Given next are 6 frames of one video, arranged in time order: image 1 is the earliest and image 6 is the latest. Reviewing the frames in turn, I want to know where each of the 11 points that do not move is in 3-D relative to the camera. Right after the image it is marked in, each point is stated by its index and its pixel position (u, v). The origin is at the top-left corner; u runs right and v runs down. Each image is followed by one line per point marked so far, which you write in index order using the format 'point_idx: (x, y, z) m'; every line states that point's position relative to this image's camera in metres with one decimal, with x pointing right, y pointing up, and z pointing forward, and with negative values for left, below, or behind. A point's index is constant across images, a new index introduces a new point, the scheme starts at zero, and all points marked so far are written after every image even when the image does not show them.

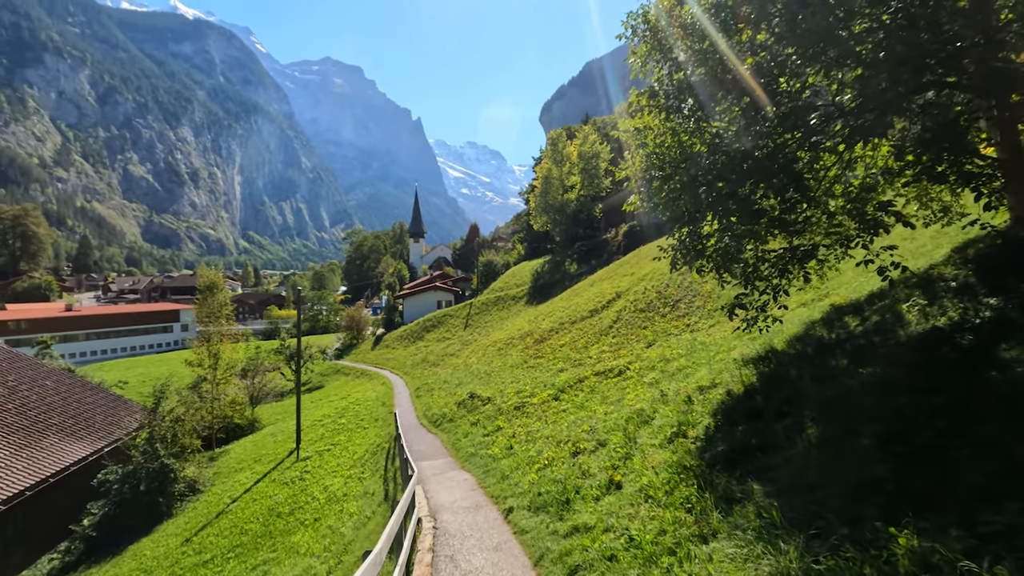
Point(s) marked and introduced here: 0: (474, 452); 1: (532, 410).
0: (-1.1, -4.8, +15.6) m
1: (+0.7, -4.1, +18.2) m
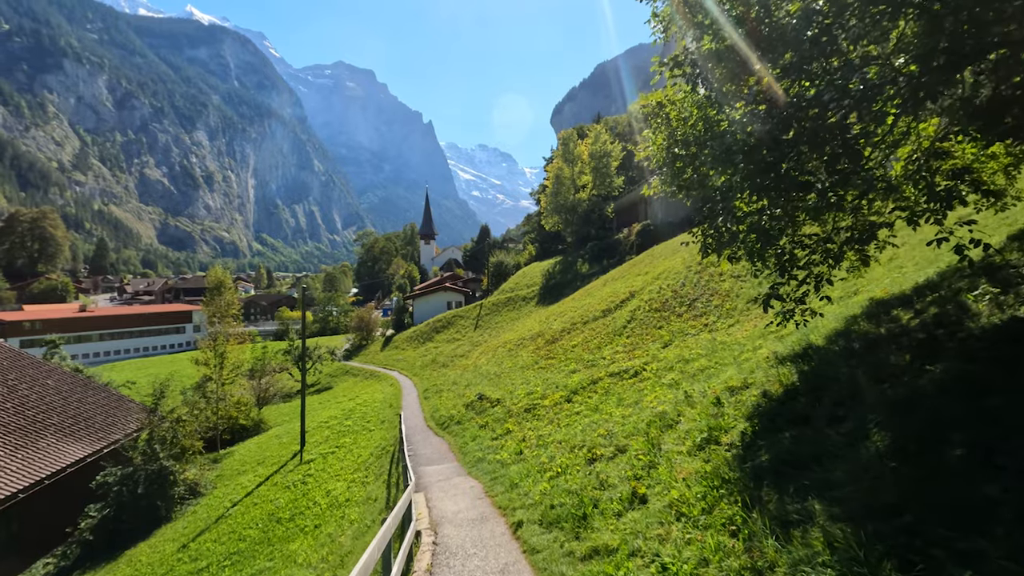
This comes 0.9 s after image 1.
0: (-0.8, -4.6, +14.7) m
1: (+1.0, -4.0, +17.3) m
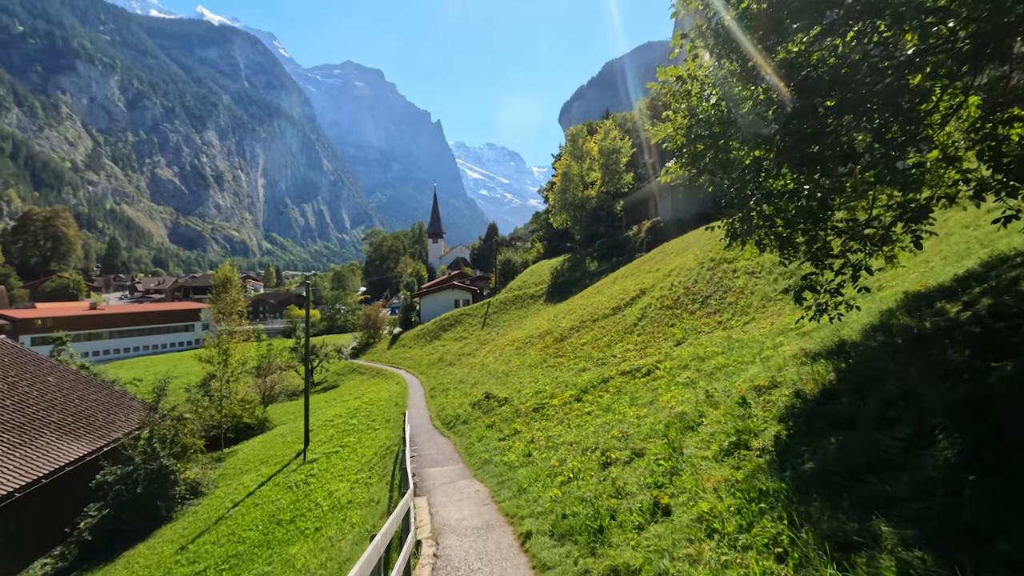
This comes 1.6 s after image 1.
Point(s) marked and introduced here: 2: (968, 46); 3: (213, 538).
0: (-0.6, -4.5, +14.0) m
1: (+1.3, -3.8, +16.6) m
2: (+5.0, +2.7, +5.9) m
3: (-10.1, -8.5, +18.2) m
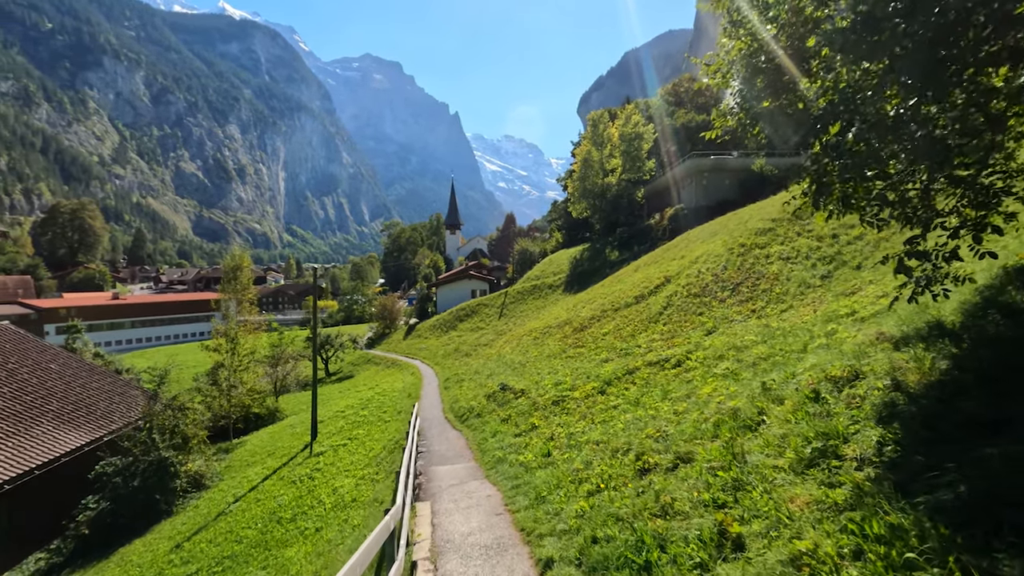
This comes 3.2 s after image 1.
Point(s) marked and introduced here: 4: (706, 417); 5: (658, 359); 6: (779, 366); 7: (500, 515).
0: (-0.2, -3.9, +12.5) m
1: (+1.7, -3.3, +15.0) m
2: (+5.1, +3.0, +4.1) m
3: (-9.6, -7.9, +17.1) m
4: (+3.0, -2.0, +8.3) m
5: (+4.8, -2.3, +17.5) m
6: (+5.2, -1.5, +10.4) m
7: (-0.2, -3.6, +8.5) m
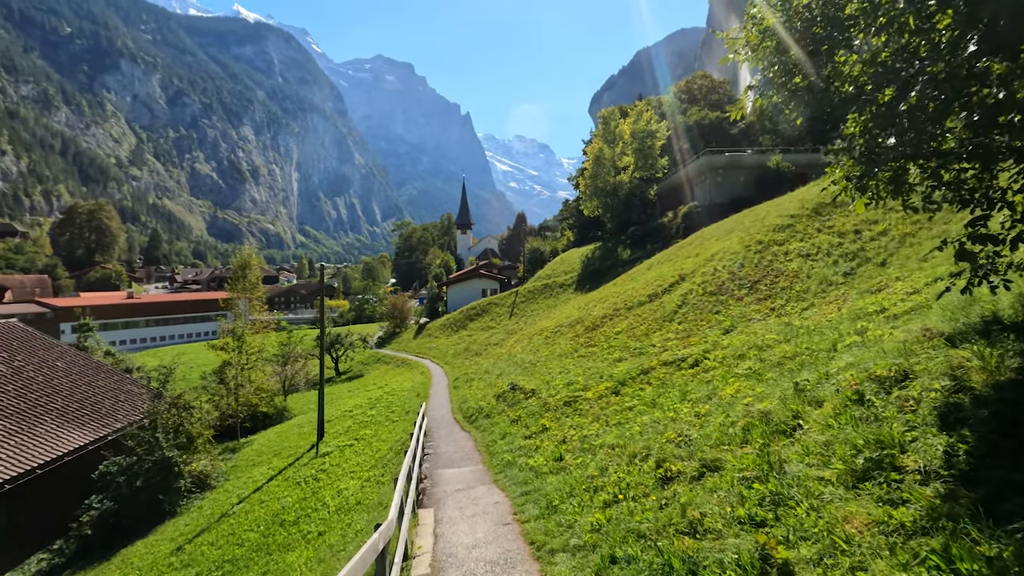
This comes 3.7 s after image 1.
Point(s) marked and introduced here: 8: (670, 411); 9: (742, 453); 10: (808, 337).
0: (0.0, -3.8, +11.9) m
1: (+2.0, -3.2, +14.4) m
2: (+5.2, +3.2, +3.4) m
3: (-9.3, -7.8, +16.6) m
4: (+3.1, -1.9, +7.6) m
5: (+5.1, -2.2, +16.8) m
6: (+5.4, -1.4, +9.7) m
7: (-0.1, -3.5, +7.8) m
8: (+3.2, -2.5, +10.8) m
9: (+2.7, -2.0, +6.3) m
10: (+7.6, -1.3, +13.8) m
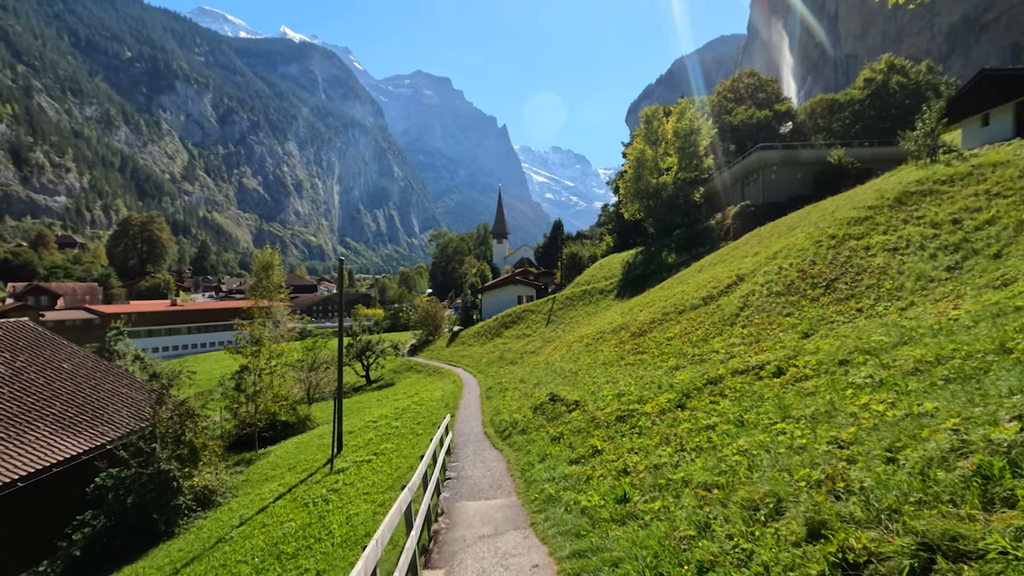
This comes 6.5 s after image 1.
0: (+0.7, -3.5, +9.0) m
1: (+2.9, -2.9, +11.4) m
2: (+5.3, +3.7, +0.3) m
3: (-8.3, -7.5, +14.3) m
4: (+3.6, -1.4, +4.5) m
5: (+6.1, -1.9, +13.5) m
6: (+5.9, -1.0, +6.5) m
7: (+0.4, -3.0, +5.0) m
8: (+3.8, -2.1, +7.7) m
9: (+3.0, -1.5, +3.3) m
10: (+8.5, -1.0, +10.4) m
